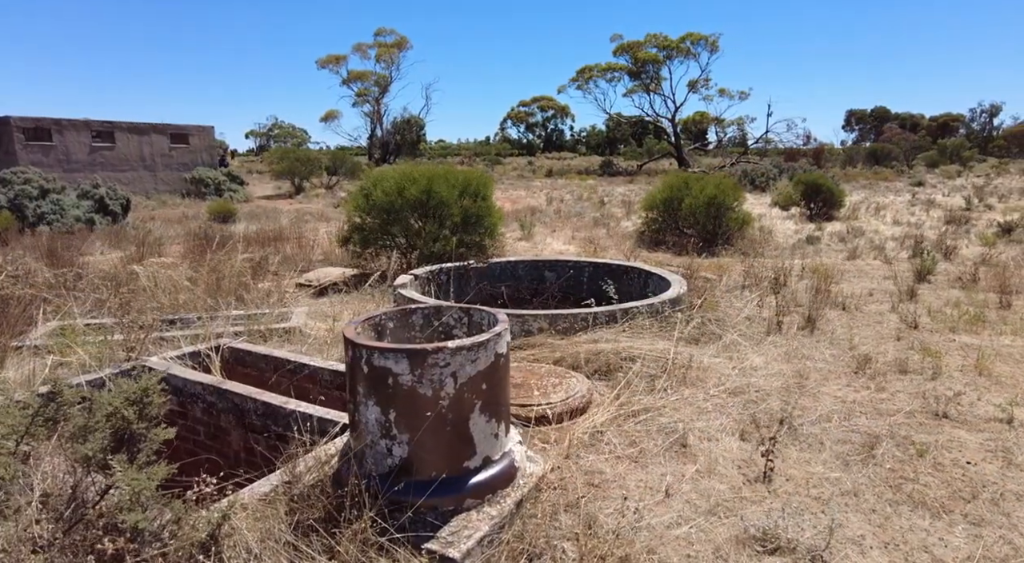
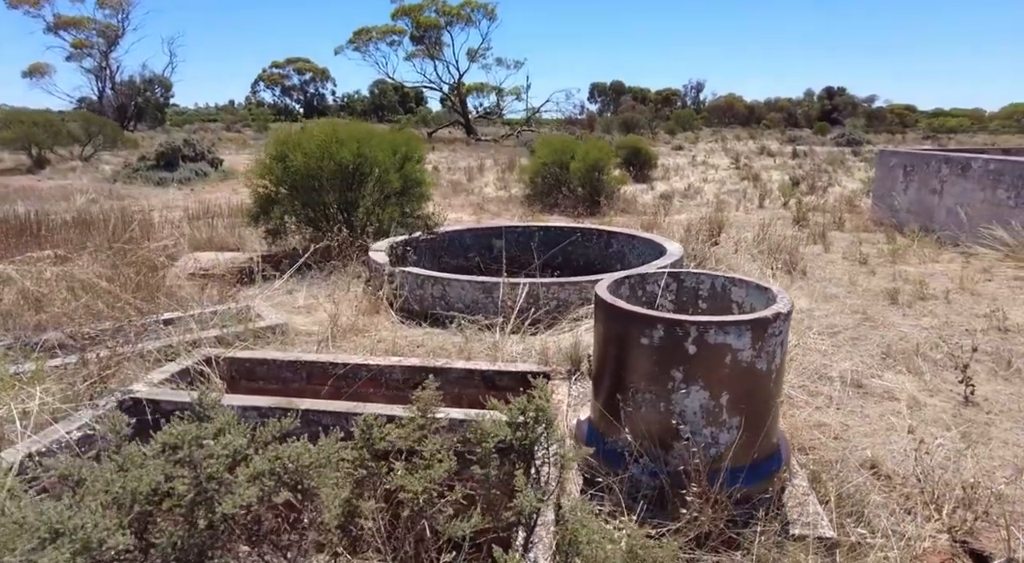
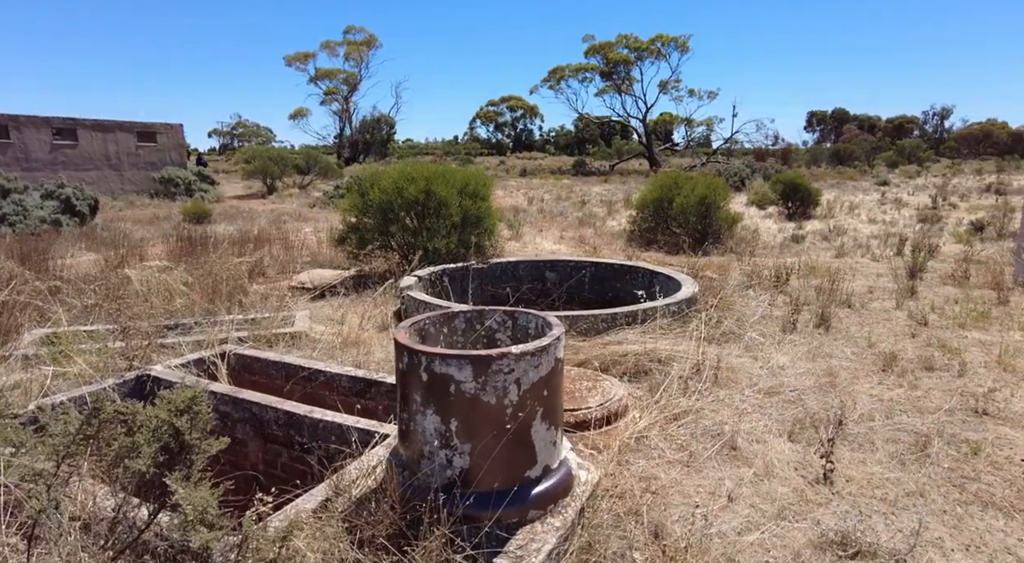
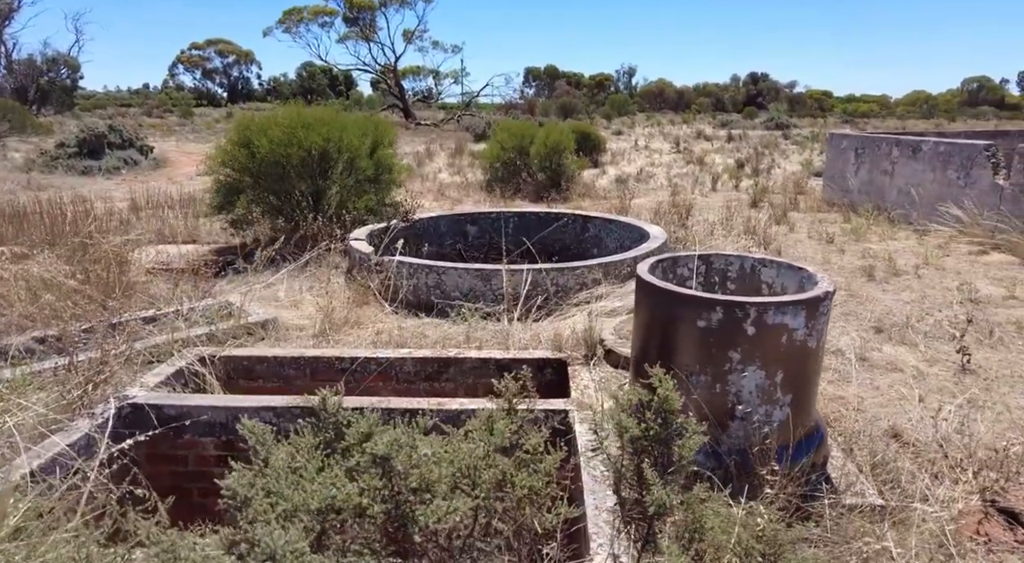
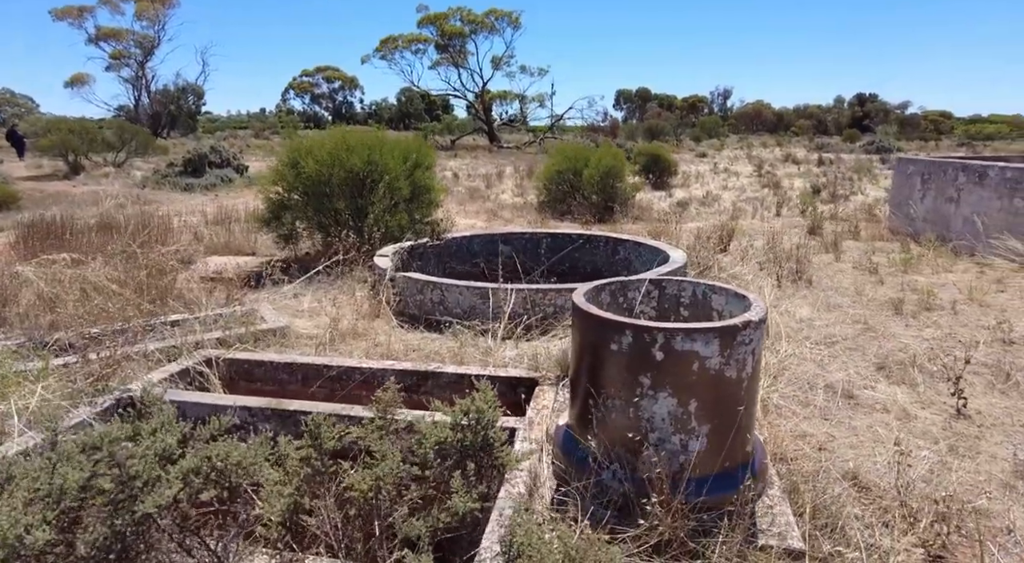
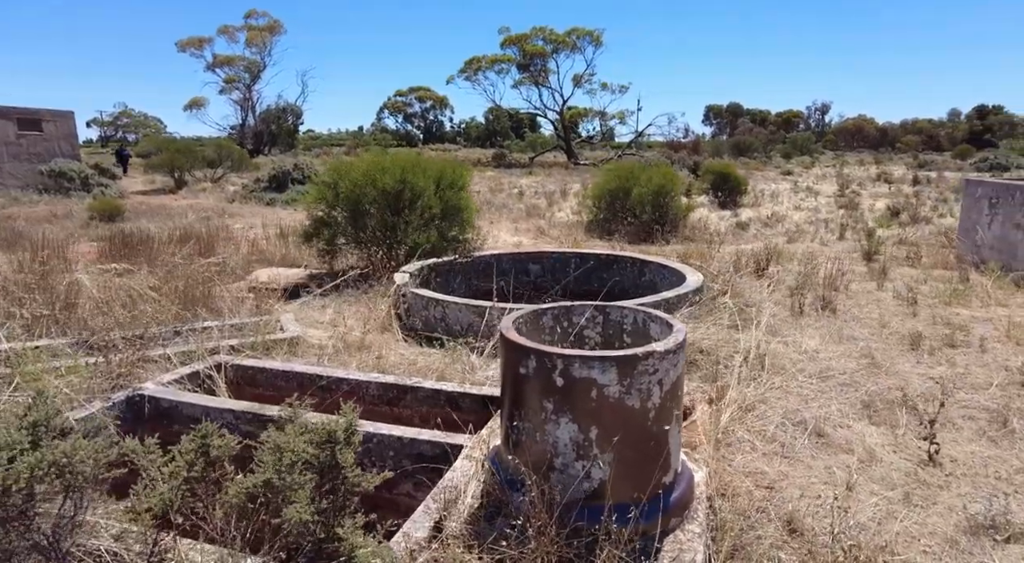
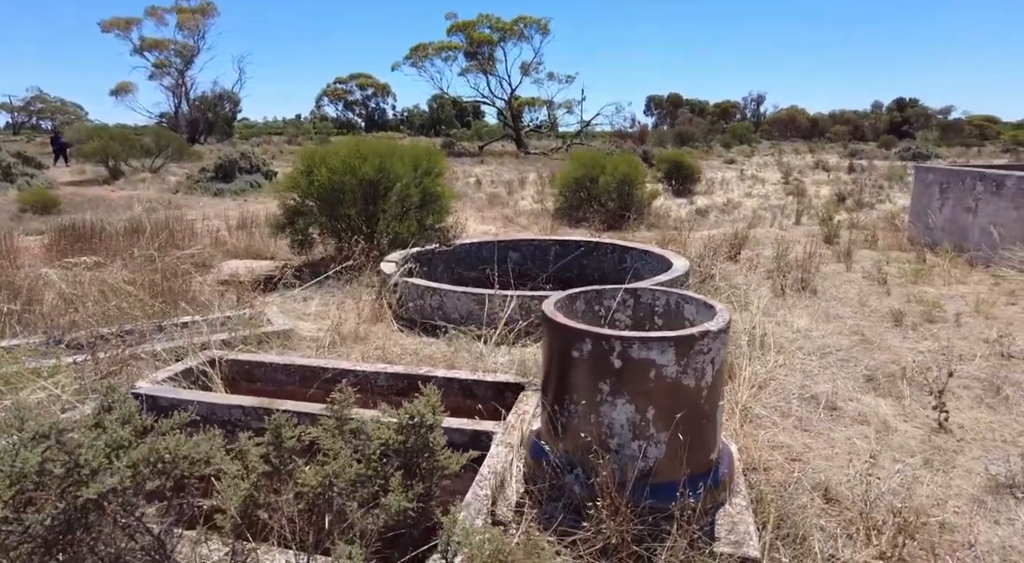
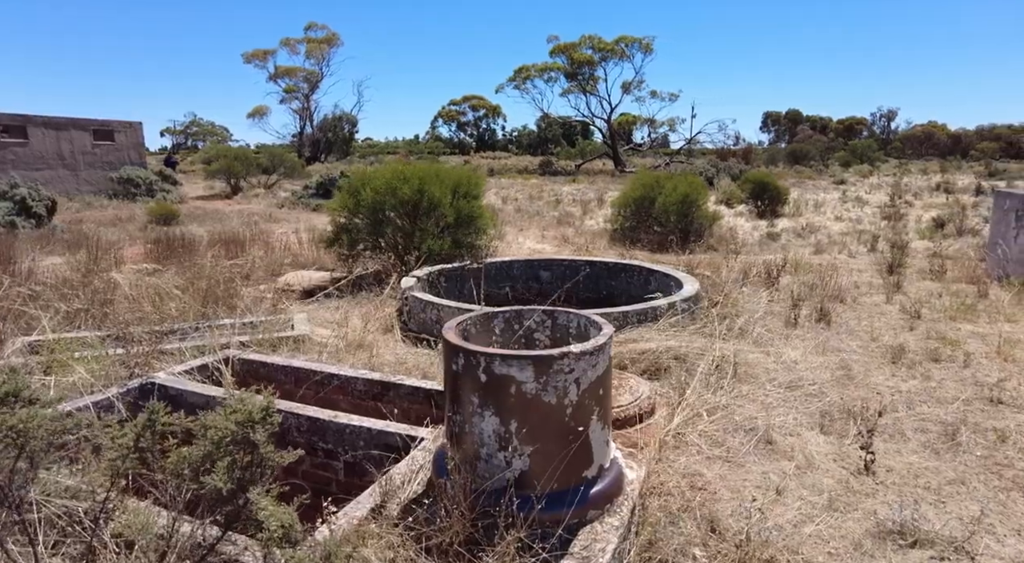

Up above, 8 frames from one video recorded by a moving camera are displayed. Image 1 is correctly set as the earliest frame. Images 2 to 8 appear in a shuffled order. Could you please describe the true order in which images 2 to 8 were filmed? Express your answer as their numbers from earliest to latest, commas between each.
3, 8, 6, 7, 5, 2, 4
